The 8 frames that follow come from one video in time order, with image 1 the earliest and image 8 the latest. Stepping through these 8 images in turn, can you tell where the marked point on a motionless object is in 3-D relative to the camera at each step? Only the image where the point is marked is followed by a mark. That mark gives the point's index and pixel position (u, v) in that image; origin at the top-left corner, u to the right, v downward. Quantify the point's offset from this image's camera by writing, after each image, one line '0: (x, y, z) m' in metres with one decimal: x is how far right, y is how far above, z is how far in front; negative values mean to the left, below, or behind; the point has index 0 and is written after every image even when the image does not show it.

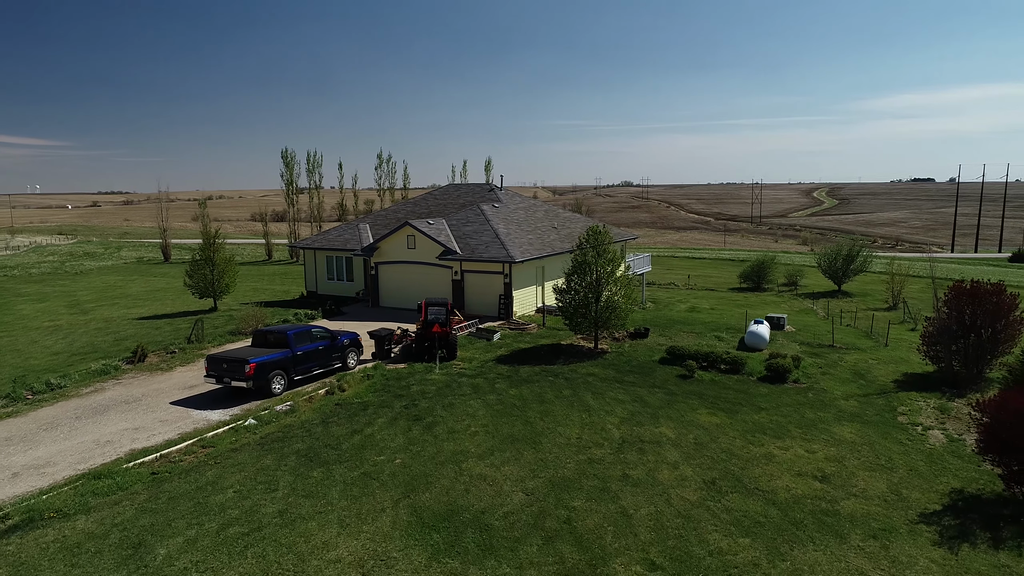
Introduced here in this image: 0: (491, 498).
0: (-0.3, -3.3, +11.2) m
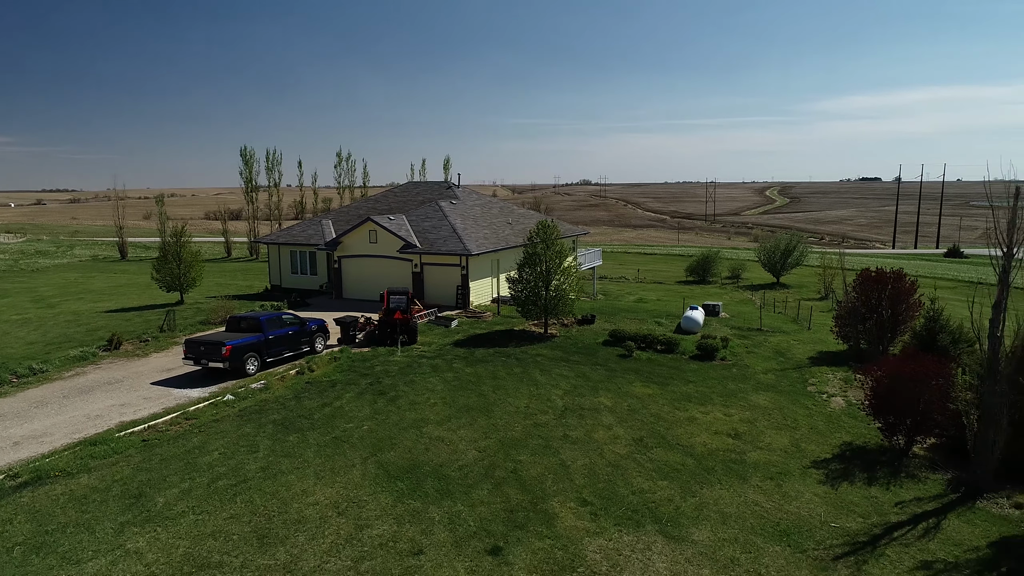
0: (-1.2, -3.0, +12.9) m
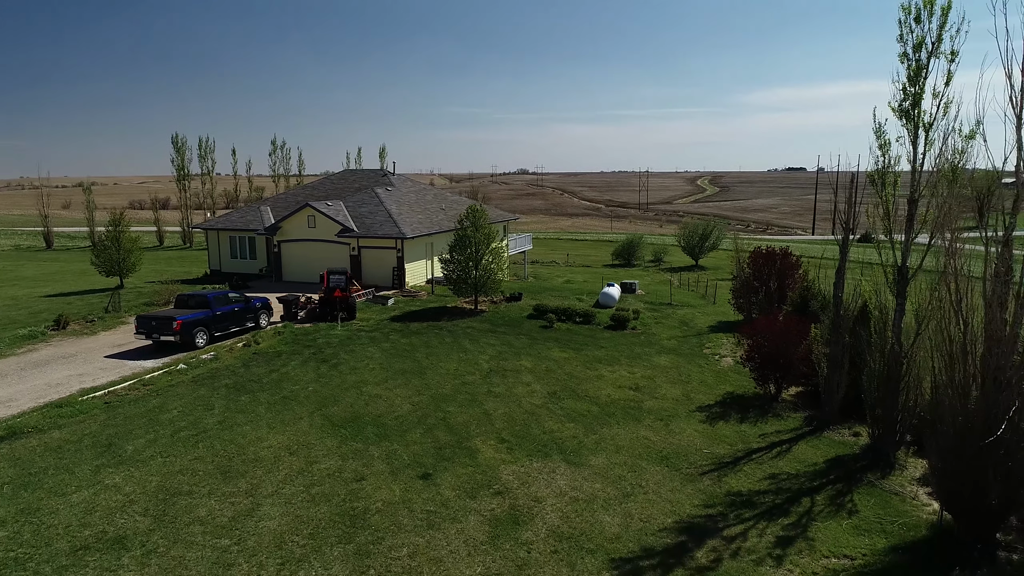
0: (-2.6, -2.5, +14.7) m
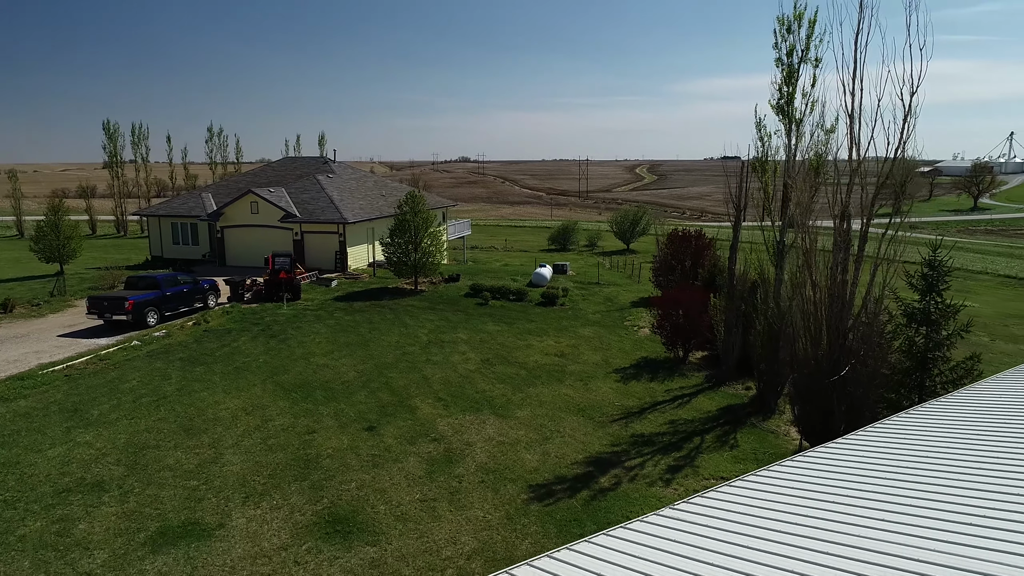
0: (-4.1, -2.0, +16.1) m
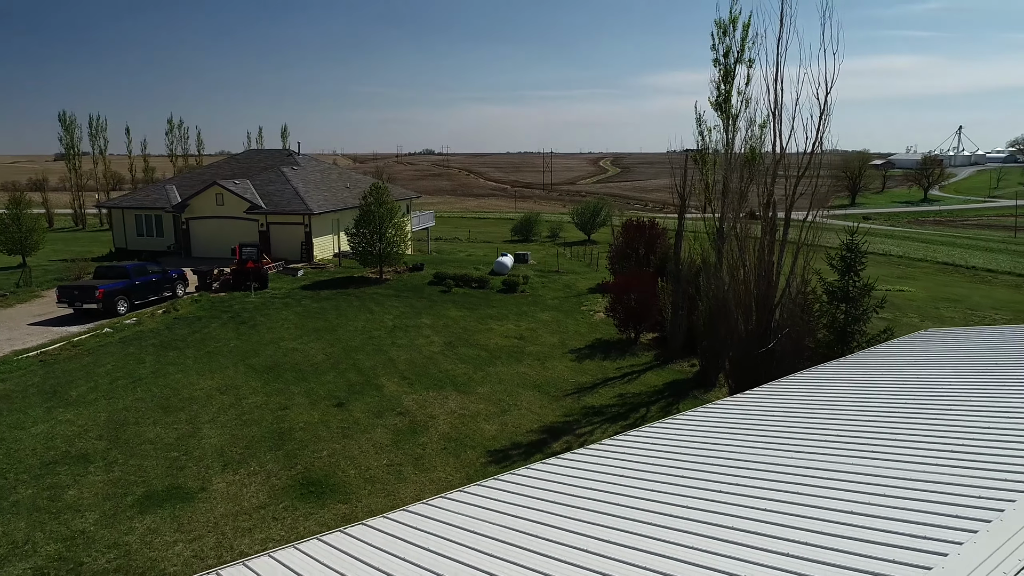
0: (-5.0, -1.7, +16.9) m
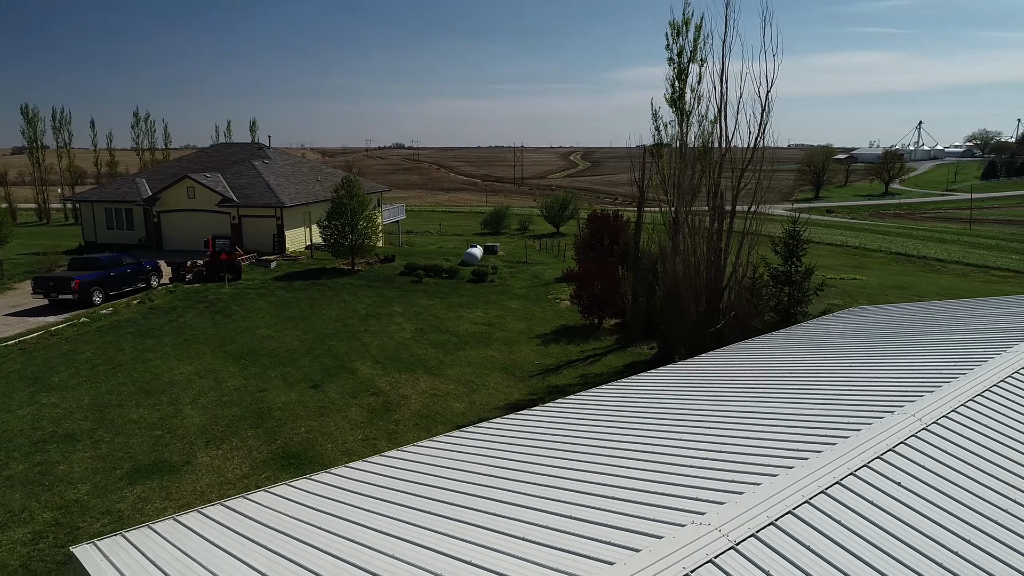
0: (-5.8, -1.4, +17.5) m
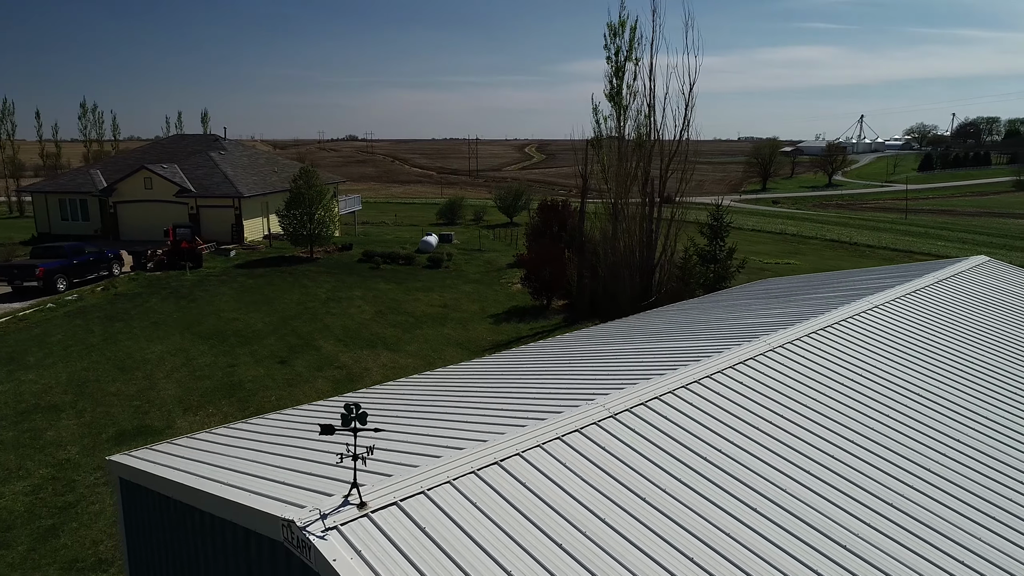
0: (-7.1, -1.0, +18.5) m
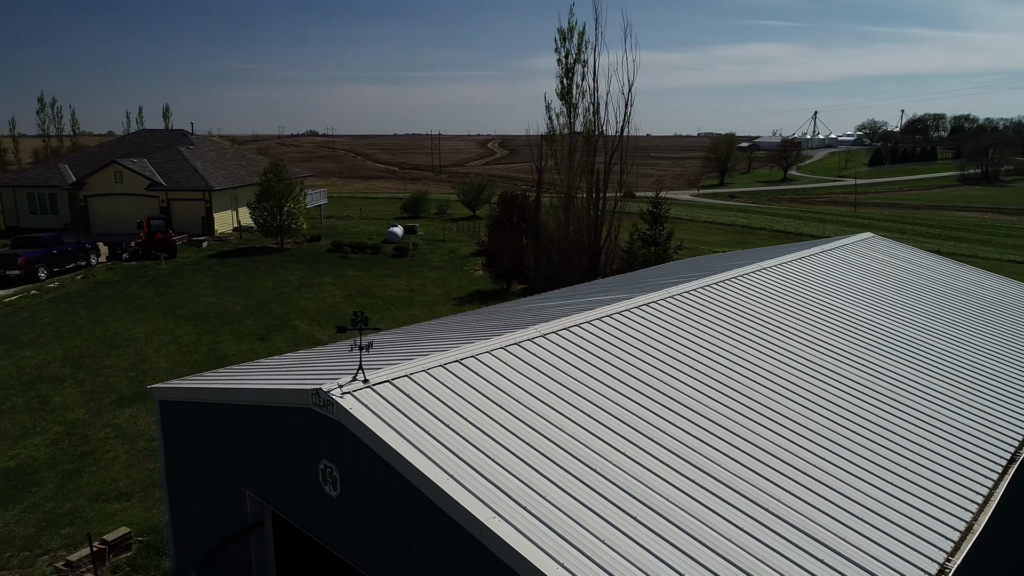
0: (-8.1, -0.6, +19.7) m
